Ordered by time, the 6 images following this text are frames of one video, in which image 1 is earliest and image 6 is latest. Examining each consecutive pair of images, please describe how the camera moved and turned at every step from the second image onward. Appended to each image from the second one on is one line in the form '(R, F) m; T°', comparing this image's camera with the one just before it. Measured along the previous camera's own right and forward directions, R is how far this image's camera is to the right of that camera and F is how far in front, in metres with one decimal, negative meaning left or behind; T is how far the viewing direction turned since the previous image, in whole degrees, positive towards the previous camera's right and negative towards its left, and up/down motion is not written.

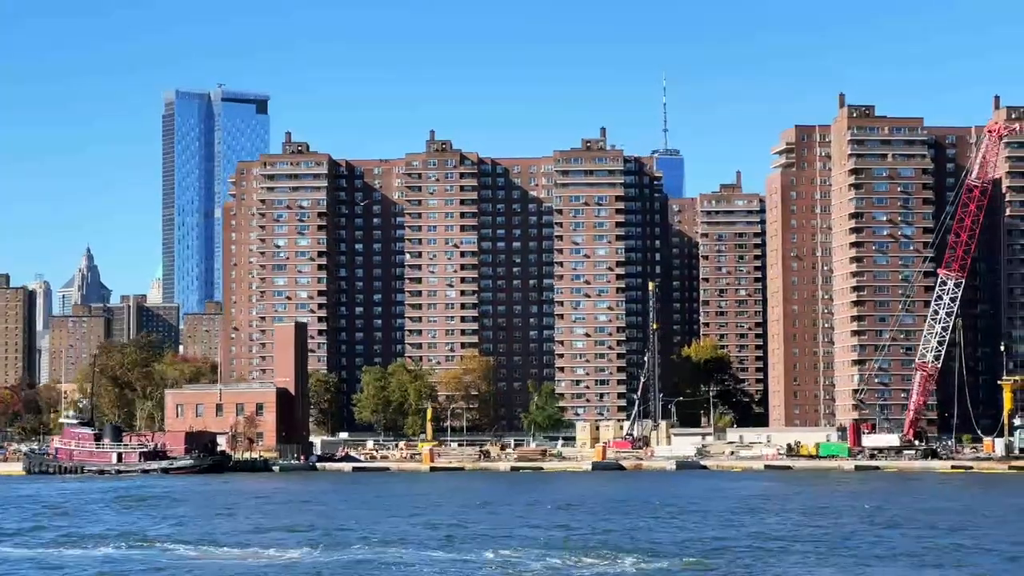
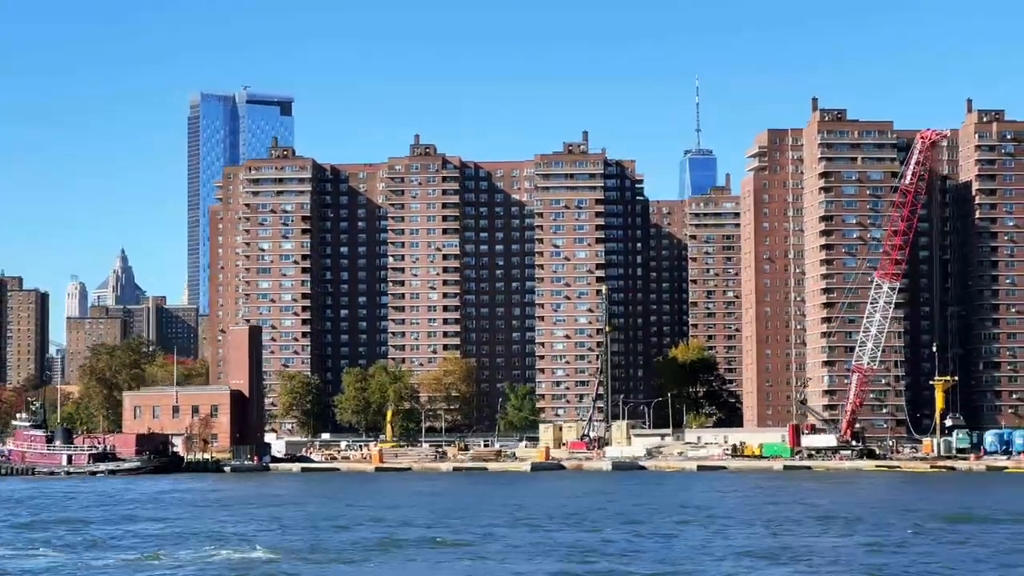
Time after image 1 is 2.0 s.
(+5.4, -2.5) m; -1°
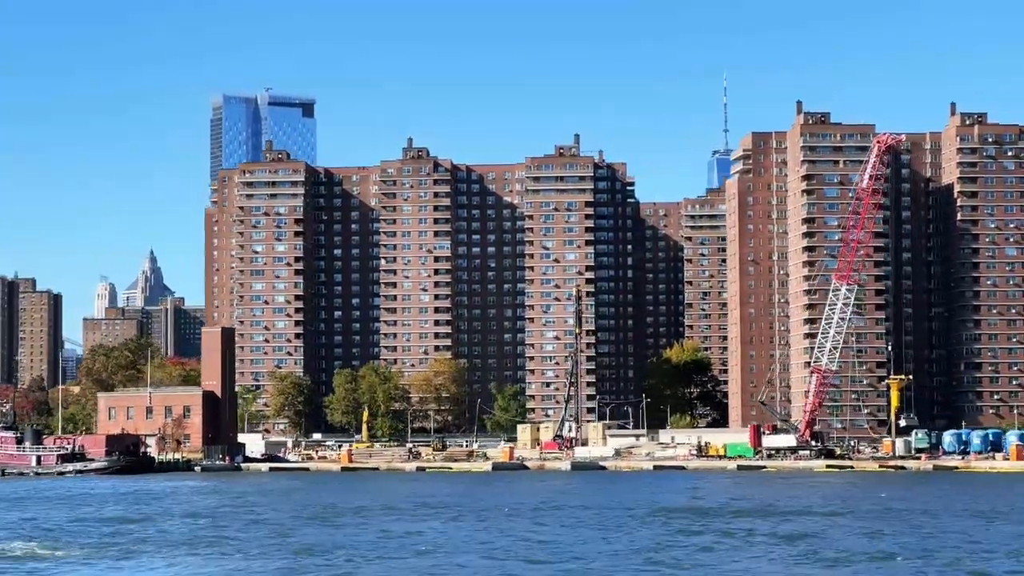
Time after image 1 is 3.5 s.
(+4.0, -2.0) m; -1°
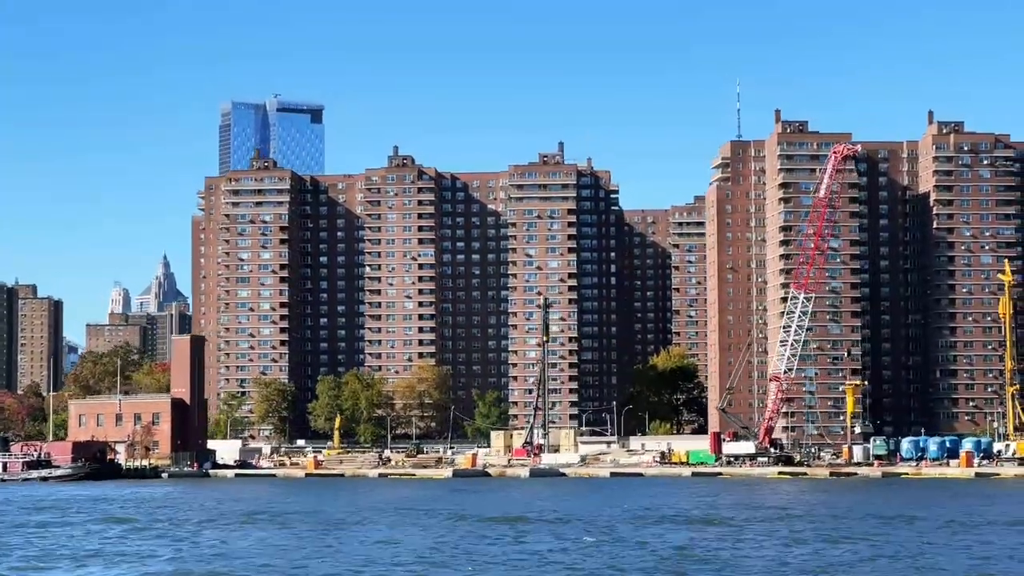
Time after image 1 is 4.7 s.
(+3.2, -1.5) m; 0°
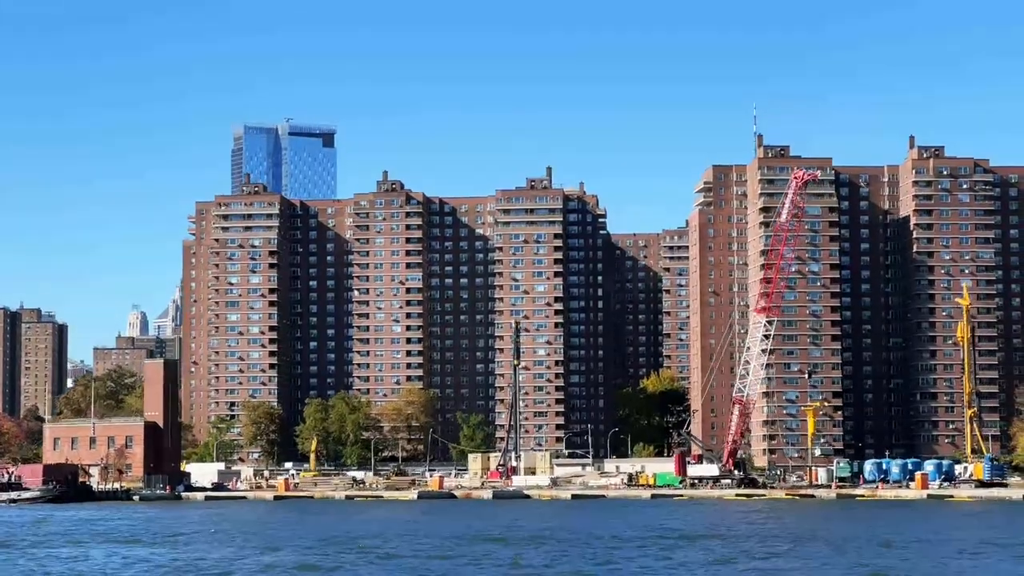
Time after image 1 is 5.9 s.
(+3.3, -1.6) m; 0°
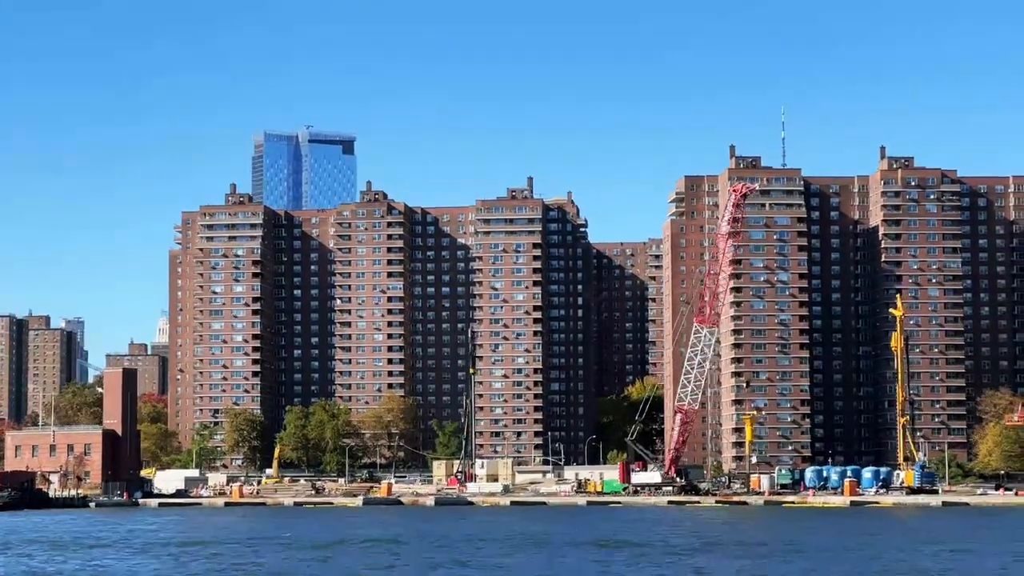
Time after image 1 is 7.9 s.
(+5.4, -2.5) m; -1°
